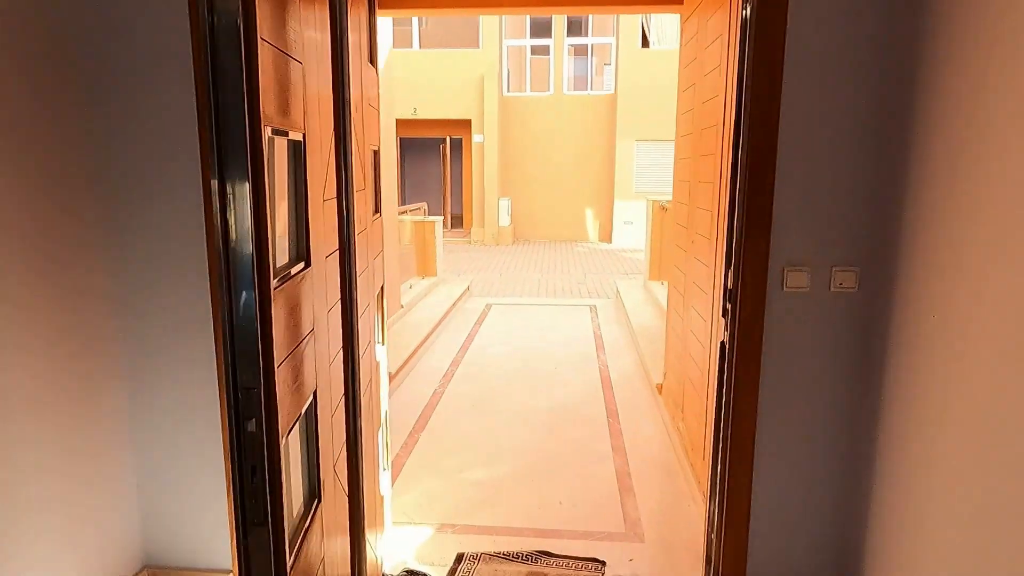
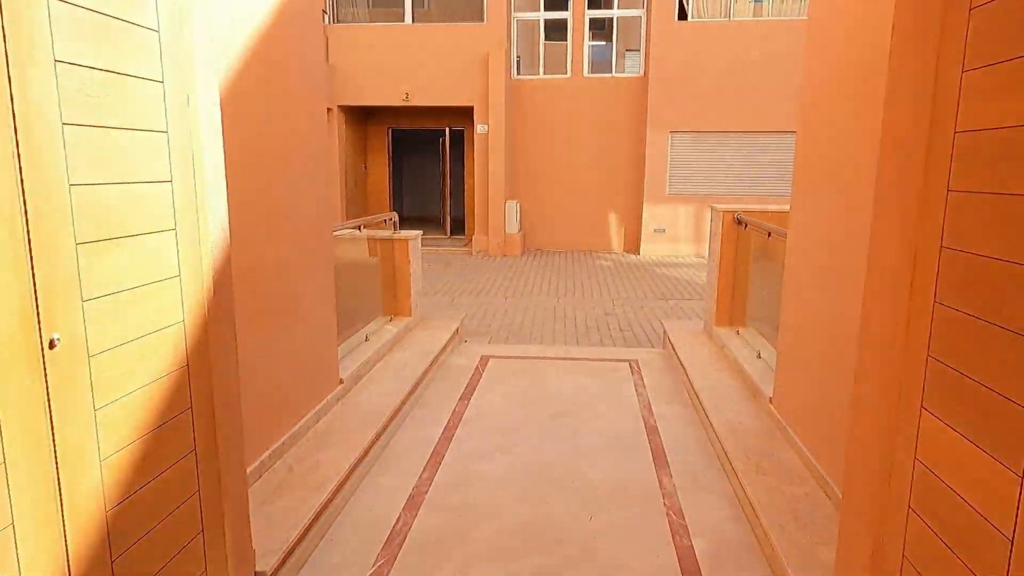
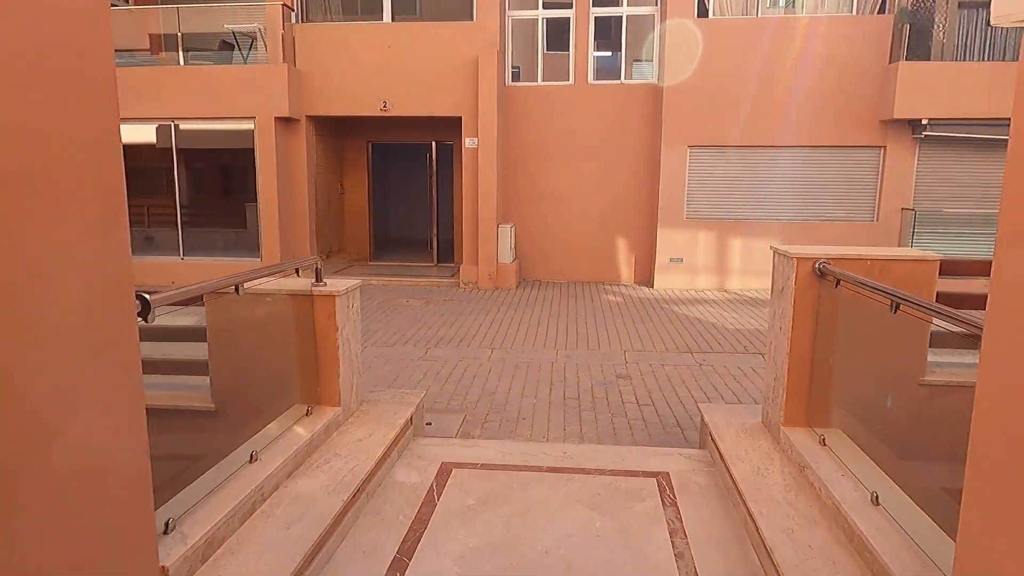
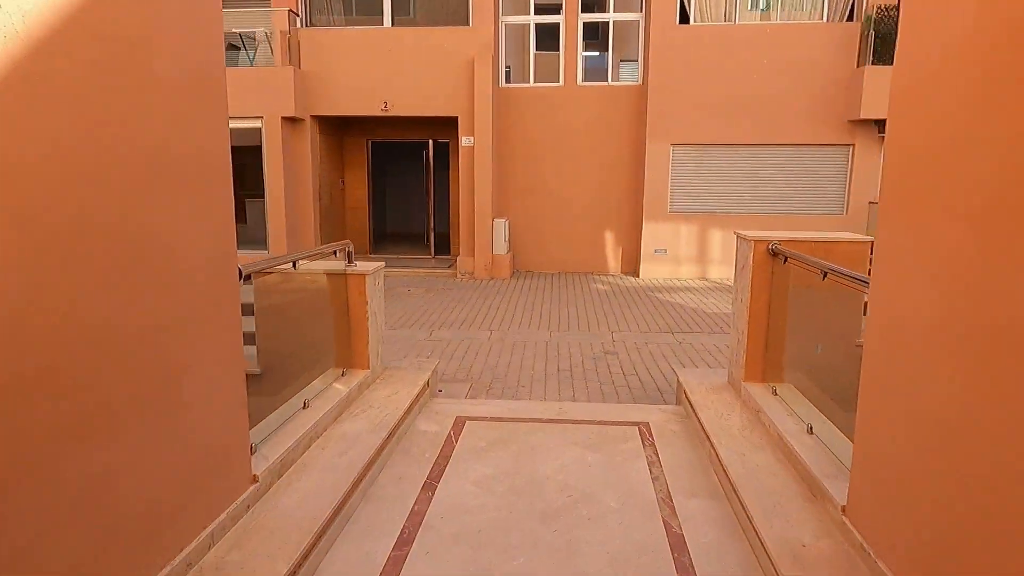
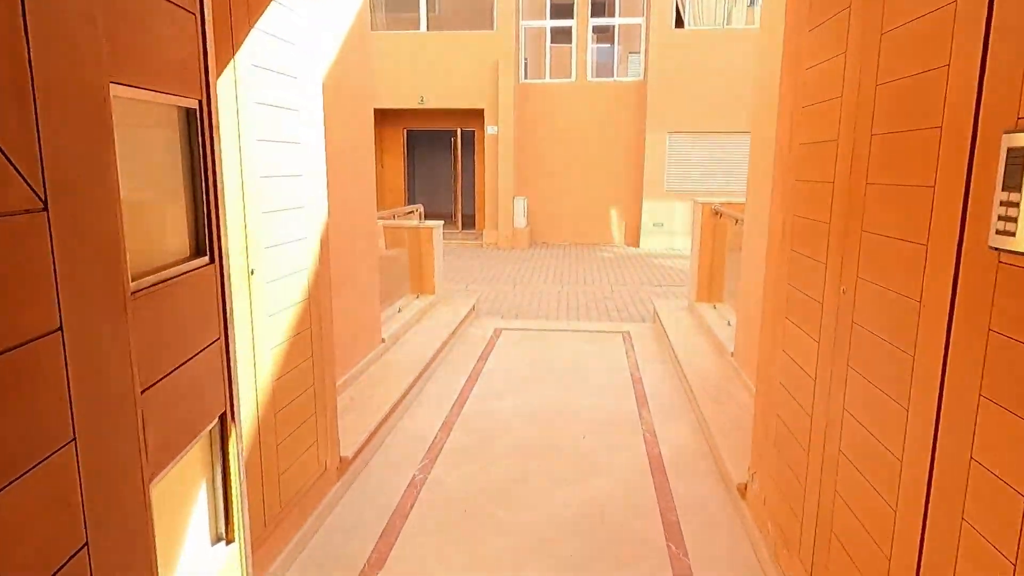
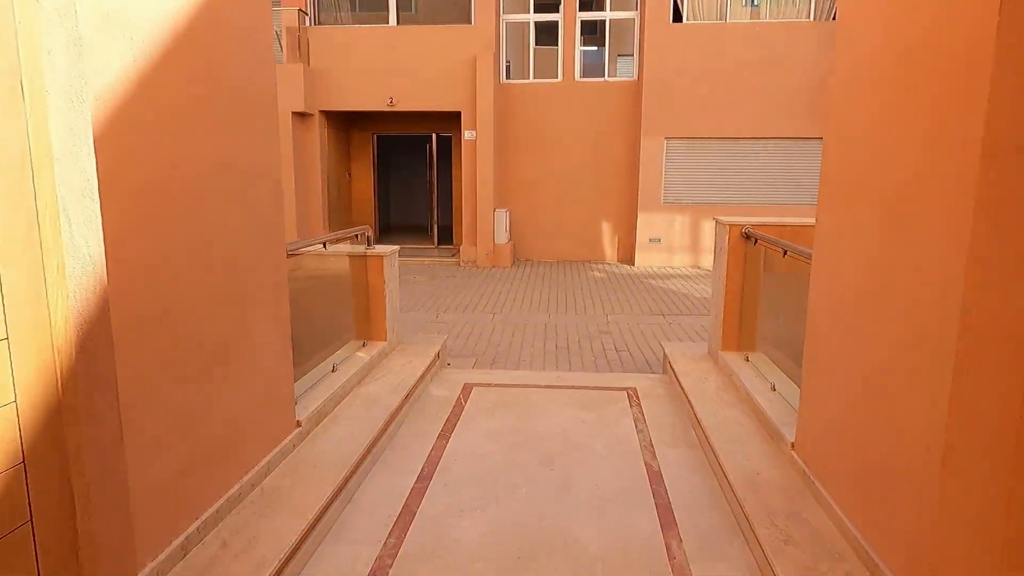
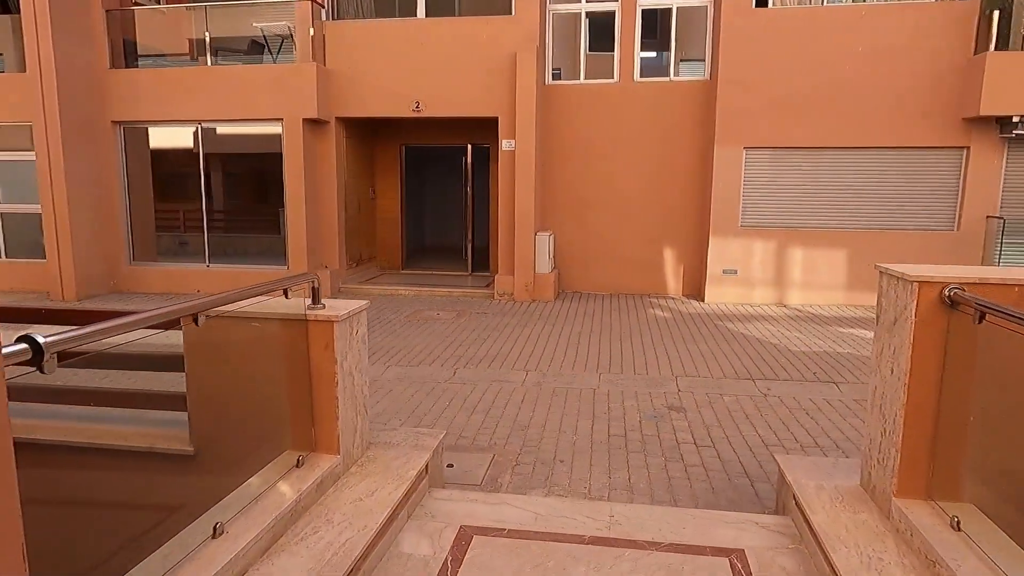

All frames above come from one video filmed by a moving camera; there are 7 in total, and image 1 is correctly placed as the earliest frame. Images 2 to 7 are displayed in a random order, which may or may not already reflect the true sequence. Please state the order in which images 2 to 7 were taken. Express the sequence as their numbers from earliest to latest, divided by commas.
5, 2, 6, 4, 3, 7
